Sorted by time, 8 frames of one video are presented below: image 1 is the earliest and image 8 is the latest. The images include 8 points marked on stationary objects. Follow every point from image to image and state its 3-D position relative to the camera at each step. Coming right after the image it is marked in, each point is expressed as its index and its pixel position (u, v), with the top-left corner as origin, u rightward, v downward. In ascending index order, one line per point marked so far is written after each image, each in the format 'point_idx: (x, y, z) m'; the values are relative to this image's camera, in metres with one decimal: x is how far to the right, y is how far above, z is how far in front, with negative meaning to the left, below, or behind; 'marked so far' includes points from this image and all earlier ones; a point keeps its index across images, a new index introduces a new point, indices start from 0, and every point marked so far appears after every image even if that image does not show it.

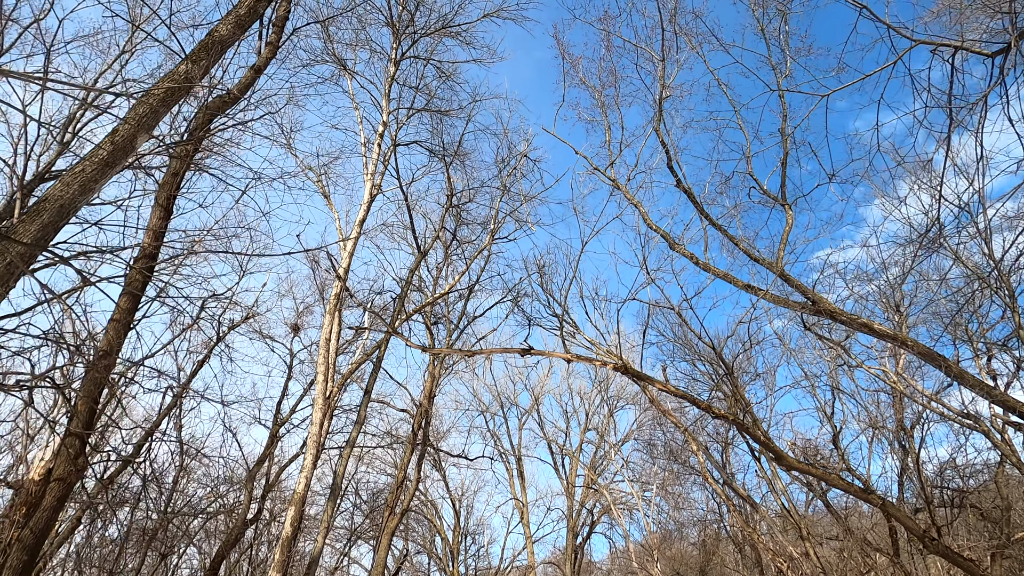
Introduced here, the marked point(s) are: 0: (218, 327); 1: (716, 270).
0: (-3.1, -0.4, +6.1) m
1: (+2.1, +0.2, +6.0) m
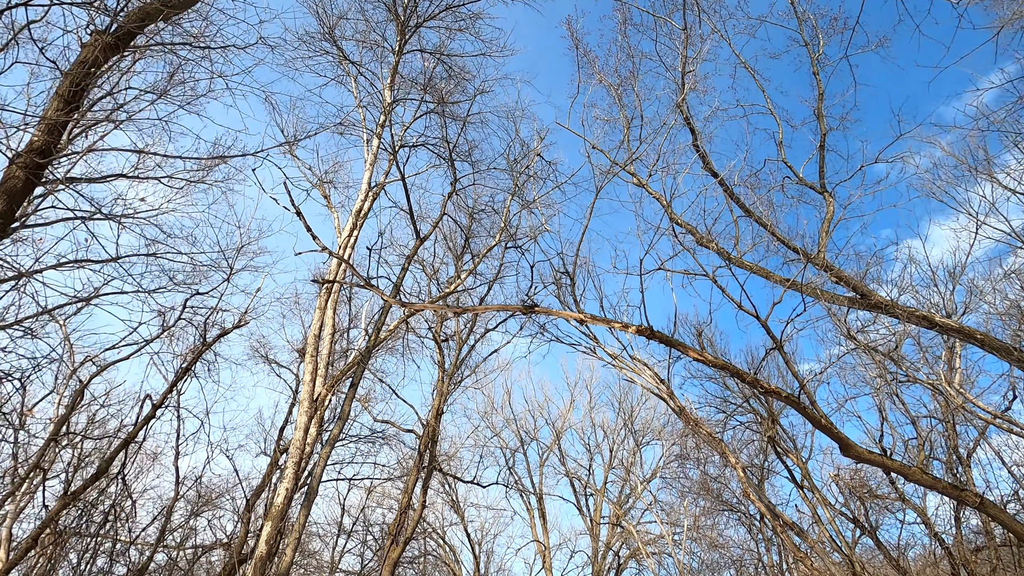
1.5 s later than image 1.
0: (-3.0, -0.5, +5.7) m
1: (+2.2, +0.2, +5.5) m
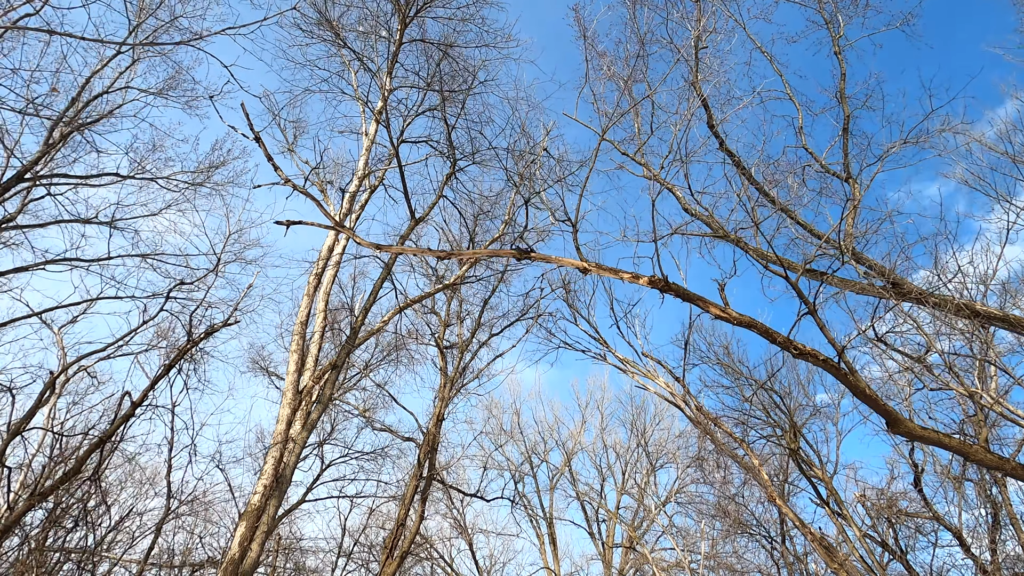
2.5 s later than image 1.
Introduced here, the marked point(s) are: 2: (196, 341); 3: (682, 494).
0: (-2.9, -0.4, +5.4) m
1: (+2.2, +0.3, +5.1) m
2: (-2.8, -0.5, +5.2) m
3: (+4.0, -4.9, +13.8) m
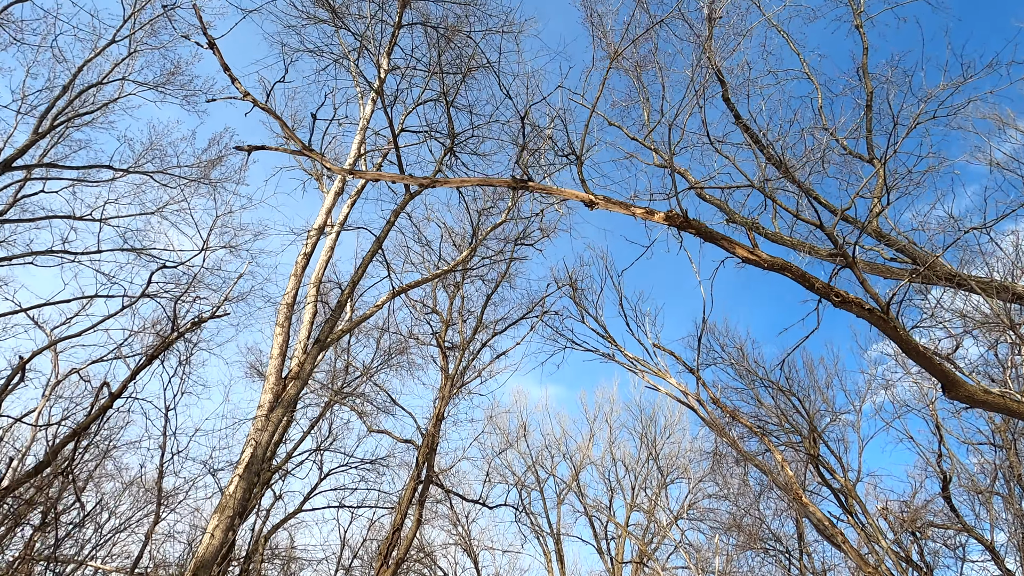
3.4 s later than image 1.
0: (-2.9, -0.3, +5.1) m
1: (+2.3, +0.4, +4.8) m
2: (-2.8, -0.4, +4.9) m
3: (+4.1, -5.0, +13.3) m
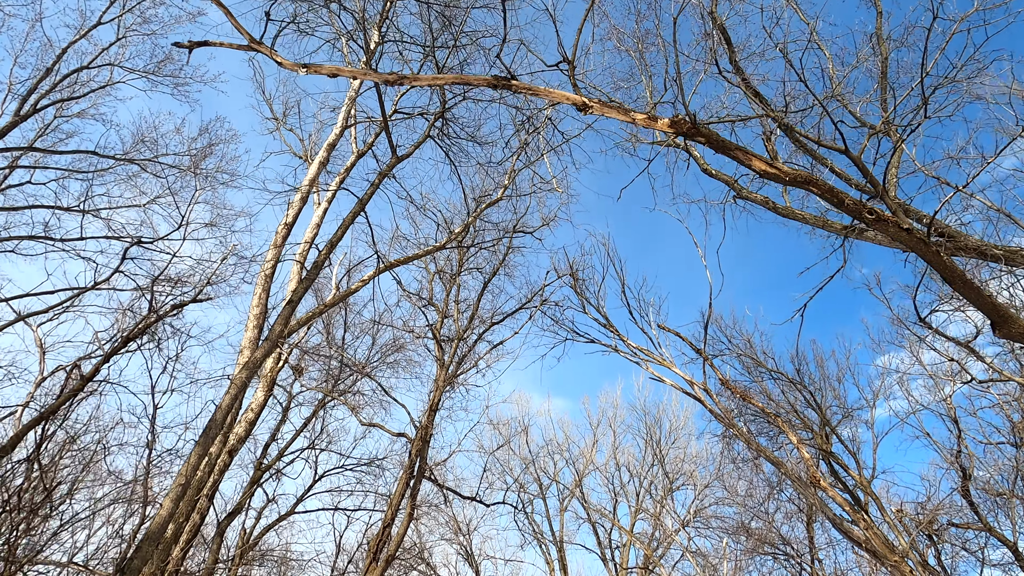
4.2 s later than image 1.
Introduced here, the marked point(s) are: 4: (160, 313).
0: (-2.9, -0.2, +4.9) m
1: (+2.2, +0.6, +4.6) m
2: (-2.8, -0.2, +4.7) m
3: (+4.2, -5.0, +12.9) m
4: (-2.9, -0.2, +4.7) m
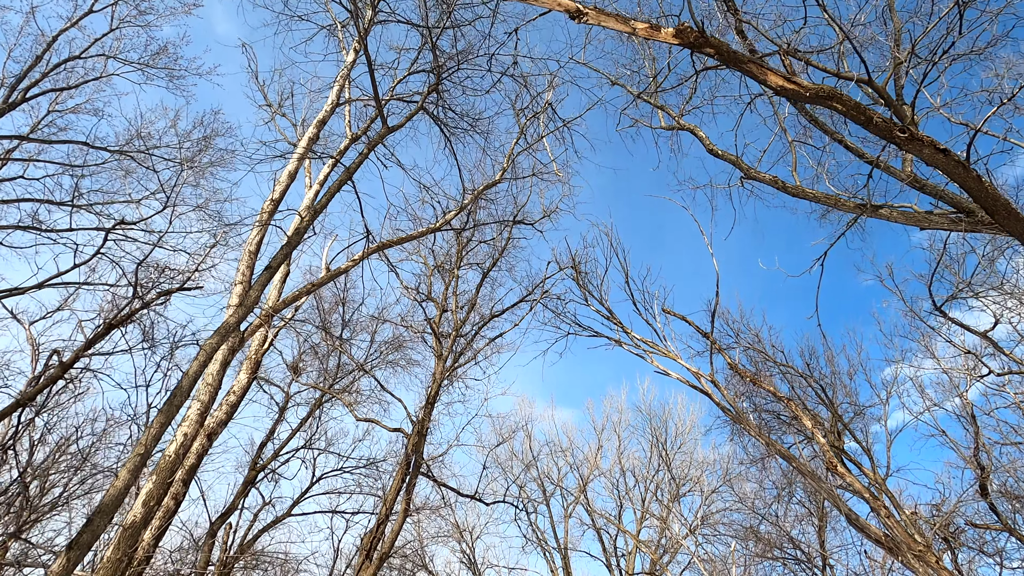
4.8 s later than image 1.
0: (-2.9, -0.1, +4.7) m
1: (+2.2, +0.7, +4.4) m
2: (-2.8, -0.1, +4.5) m
3: (+4.2, -5.0, +12.6) m
4: (-2.9, -0.1, +4.6) m
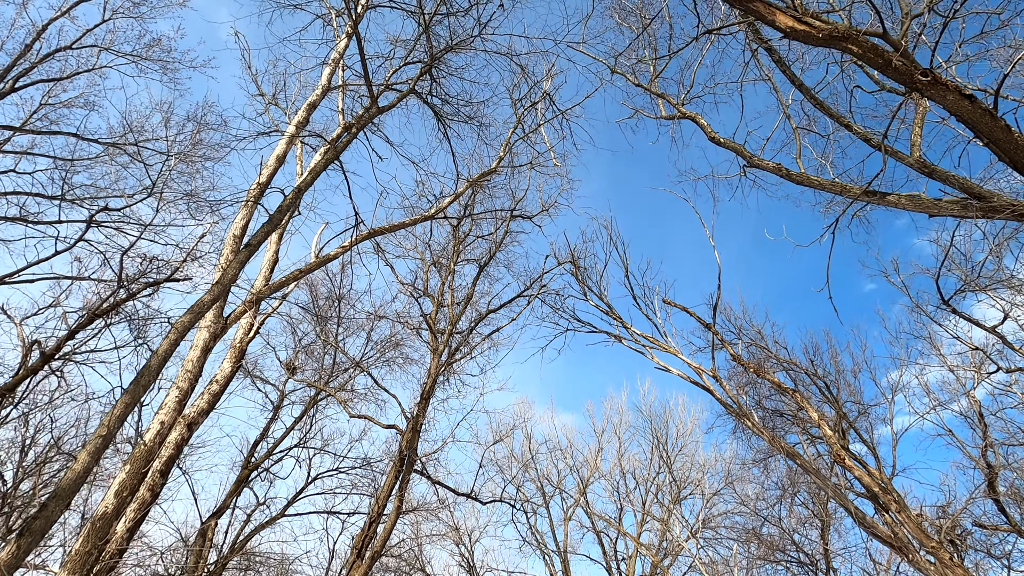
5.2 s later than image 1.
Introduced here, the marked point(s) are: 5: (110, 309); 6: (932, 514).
0: (-3.0, 0.0, +4.6) m
1: (+2.2, +0.8, +4.2) m
2: (-2.8, 0.0, +4.4) m
3: (+4.2, -5.0, +12.5) m
4: (-2.9, 0.0, +4.5) m
5: (-2.9, -0.1, +4.2) m
6: (+5.7, -3.1, +8.0) m
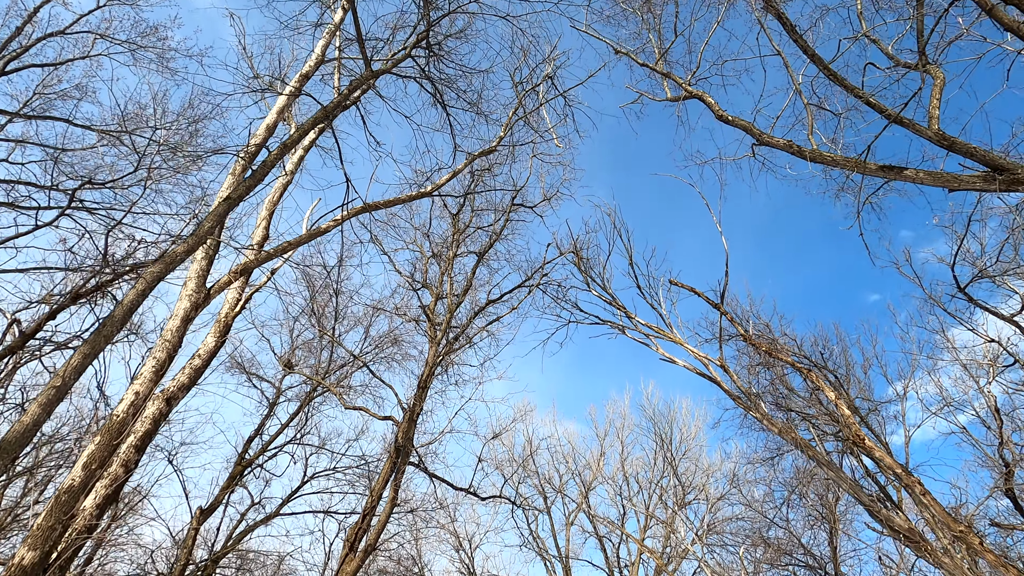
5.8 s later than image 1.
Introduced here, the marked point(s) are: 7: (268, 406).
0: (-3.0, +0.1, +4.4) m
1: (+2.2, +0.9, +4.1) m
2: (-2.8, +0.1, +4.3) m
3: (+4.2, -5.0, +12.2) m
4: (-2.9, +0.1, +4.3) m
5: (-2.9, 0.0, +4.1) m
6: (+5.7, -3.0, +7.8) m
7: (-3.4, -1.6, +8.1) m
